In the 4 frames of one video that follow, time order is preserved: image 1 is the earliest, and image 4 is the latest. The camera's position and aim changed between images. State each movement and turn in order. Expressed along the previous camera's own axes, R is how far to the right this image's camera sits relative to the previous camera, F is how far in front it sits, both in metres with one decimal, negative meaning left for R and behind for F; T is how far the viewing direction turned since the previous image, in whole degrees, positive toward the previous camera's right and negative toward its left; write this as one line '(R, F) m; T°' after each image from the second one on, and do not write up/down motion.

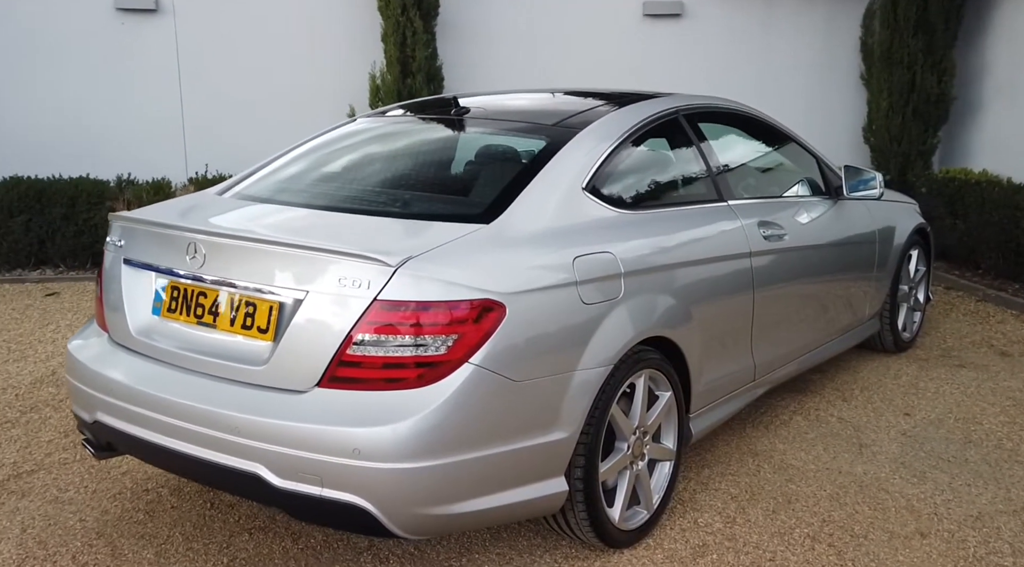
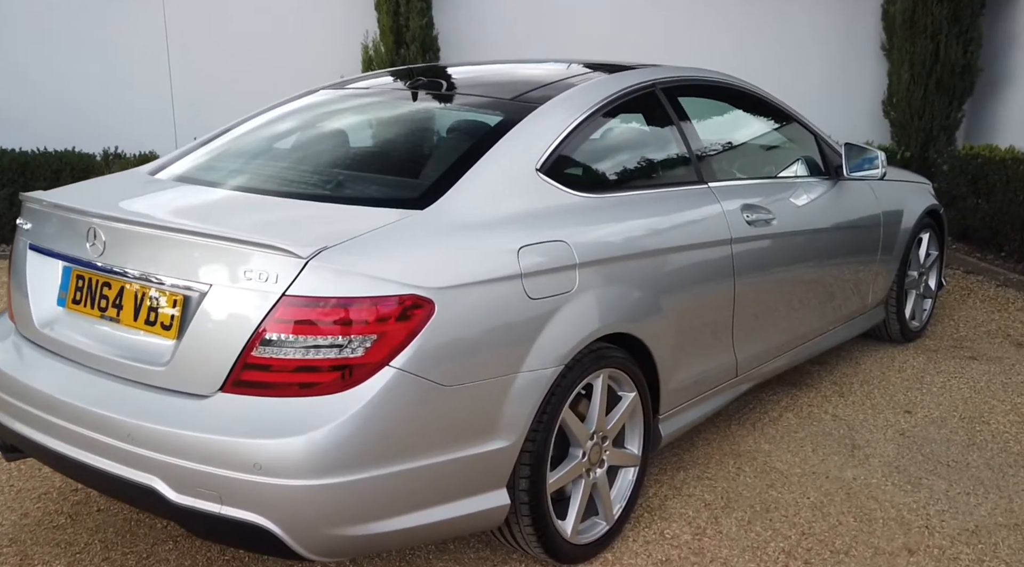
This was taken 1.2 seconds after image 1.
(+0.2, +0.2) m; -2°
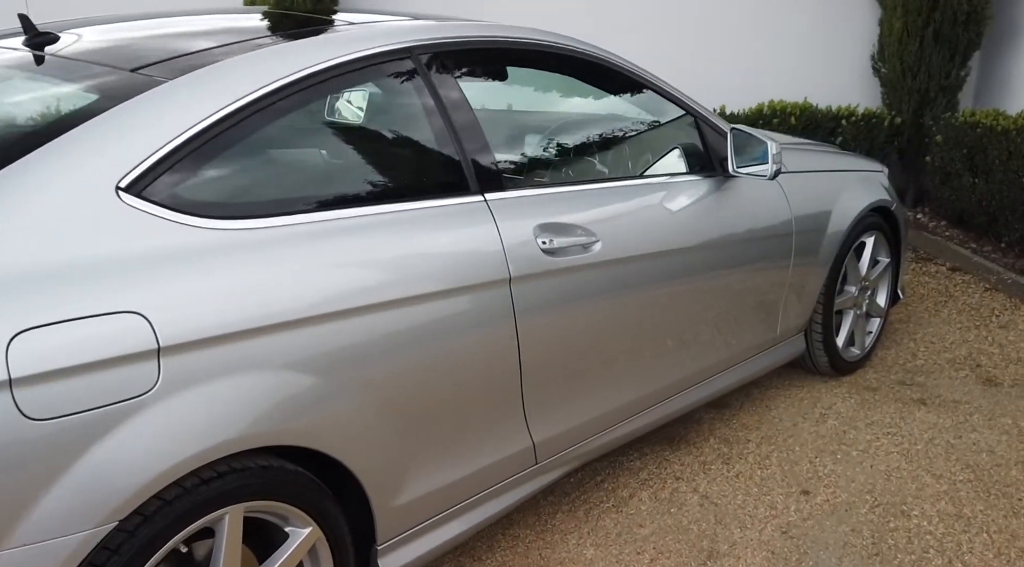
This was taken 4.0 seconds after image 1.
(+0.9, +0.9) m; -2°
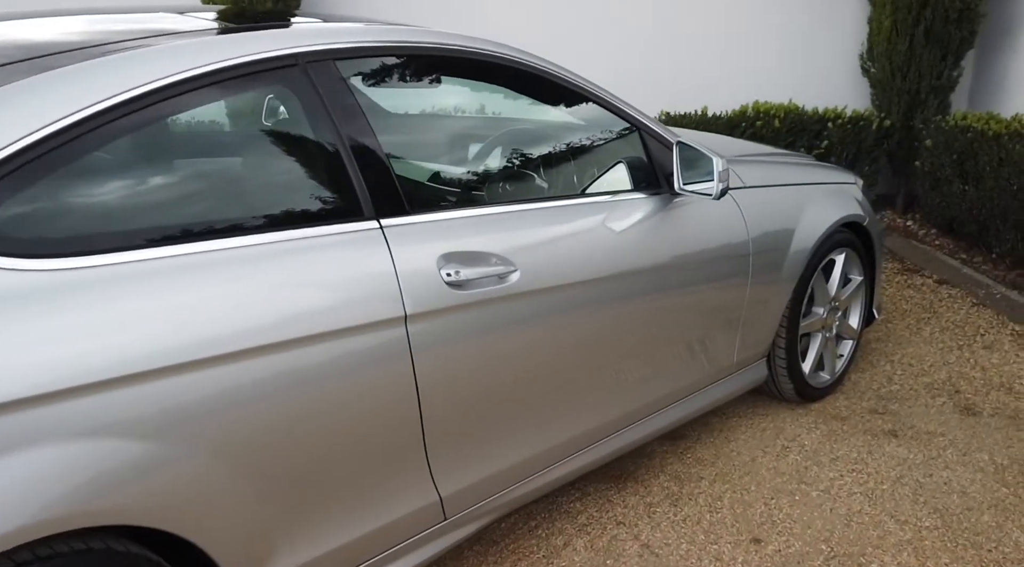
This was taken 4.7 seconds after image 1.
(+0.2, +0.2) m; 0°
